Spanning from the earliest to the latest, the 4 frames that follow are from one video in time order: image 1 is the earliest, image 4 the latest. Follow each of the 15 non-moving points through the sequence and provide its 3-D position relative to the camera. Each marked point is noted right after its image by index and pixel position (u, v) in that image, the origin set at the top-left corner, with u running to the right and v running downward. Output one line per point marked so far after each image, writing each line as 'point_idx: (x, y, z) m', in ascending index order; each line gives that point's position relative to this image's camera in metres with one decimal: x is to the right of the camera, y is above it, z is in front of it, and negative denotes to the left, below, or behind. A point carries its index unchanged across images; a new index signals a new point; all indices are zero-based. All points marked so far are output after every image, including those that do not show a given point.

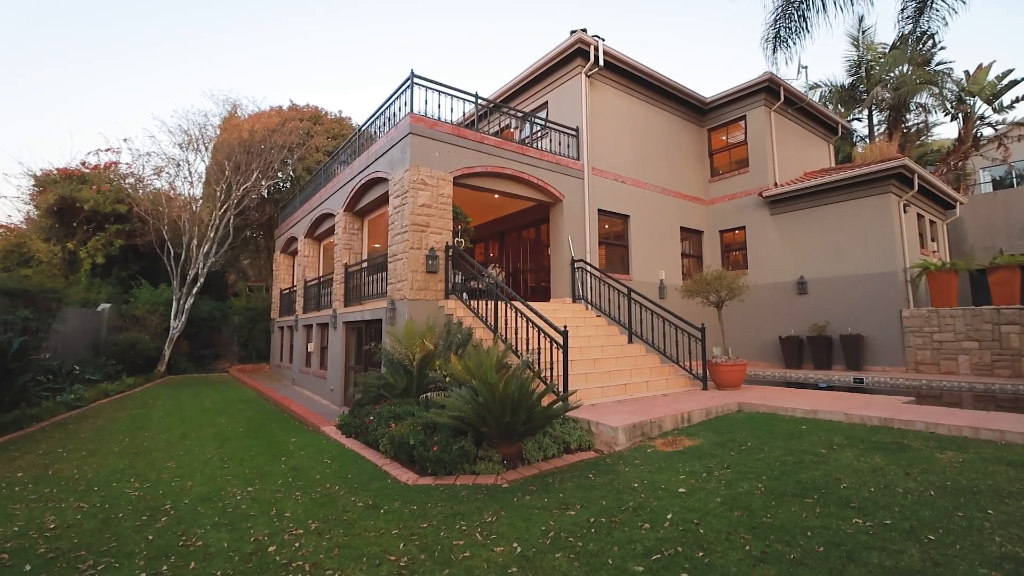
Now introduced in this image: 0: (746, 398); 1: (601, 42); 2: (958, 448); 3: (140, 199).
0: (+3.4, -1.6, +7.2) m
1: (+2.0, +5.5, +11.1) m
2: (+4.1, -1.5, +4.6) m
3: (-11.4, +2.7, +15.3) m
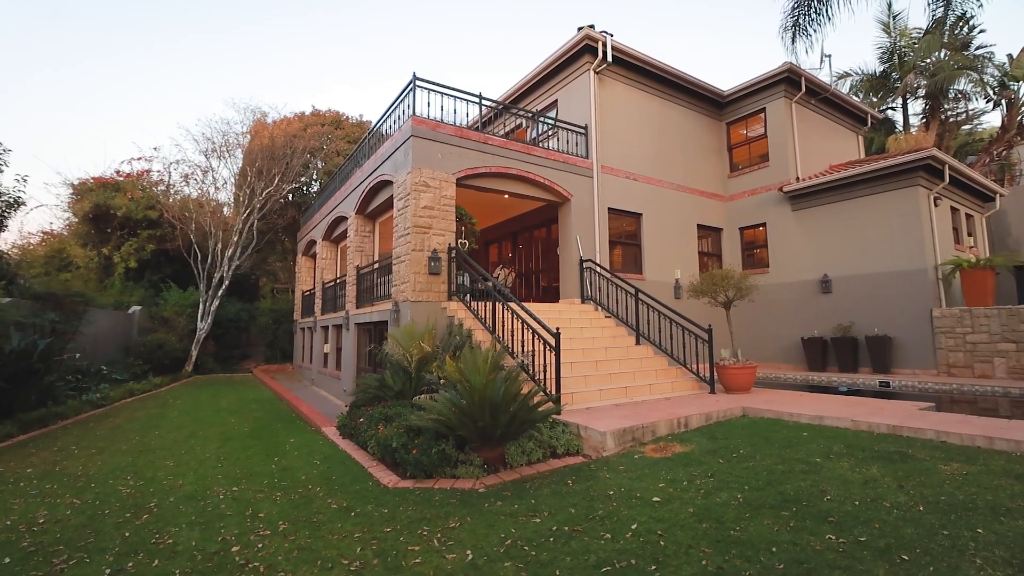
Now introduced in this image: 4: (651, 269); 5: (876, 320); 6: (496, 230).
0: (+3.4, -1.6, +7.0) m
1: (+2.1, +5.5, +10.9) m
2: (+3.9, -1.5, +4.2) m
3: (-10.9, +2.6, +15.9) m
4: (+3.2, +0.4, +11.5) m
5: (+7.6, -0.7, +10.4) m
6: (-0.5, +1.6, +14.1) m
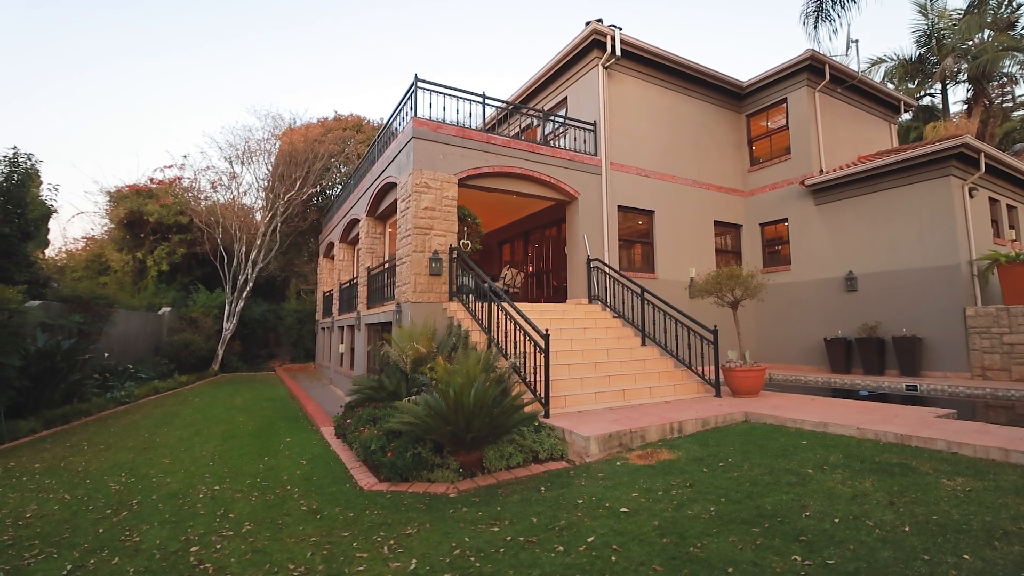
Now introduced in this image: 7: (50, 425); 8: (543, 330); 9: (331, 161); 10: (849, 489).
0: (+3.3, -1.6, +6.6) m
1: (+2.3, +5.5, +10.6) m
2: (+3.6, -1.5, +3.9) m
3: (-10.4, +2.6, +16.5) m
4: (+3.4, +0.5, +11.2) m
5: (+7.7, -0.6, +9.8) m
6: (-0.1, +1.6, +14.0) m
7: (-7.4, -2.2, +7.9) m
8: (+0.4, -0.5, +6.2) m
9: (-6.8, +4.8, +18.7) m
10: (+2.5, -1.5, +3.8) m
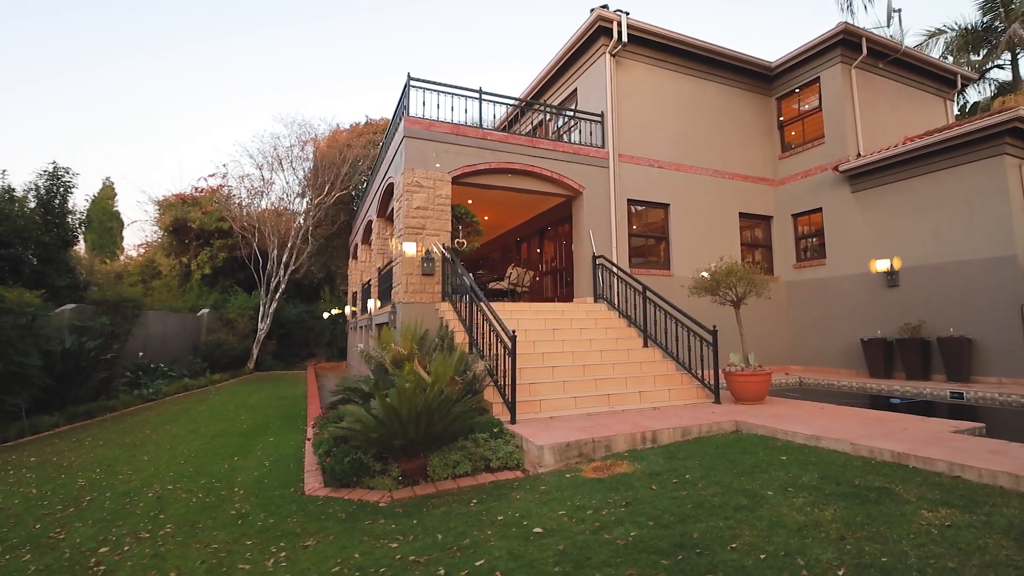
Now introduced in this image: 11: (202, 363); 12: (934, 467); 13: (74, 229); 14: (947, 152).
0: (+3.0, -1.5, +6.0) m
1: (+2.3, +5.5, +10.1) m
2: (+3.0, -1.4, +3.3) m
3: (-9.7, +2.5, +17.3) m
4: (+3.6, +0.5, +10.6) m
5: (+7.7, -0.5, +8.7) m
6: (+0.4, +1.7, +13.7) m
7: (-7.5, -2.2, +8.4) m
8: (0.0, -0.5, +5.9) m
9: (-5.8, +4.7, +19.1) m
10: (+1.9, -1.5, +3.2) m
11: (-9.0, -2.2, +14.5) m
12: (+3.3, -1.4, +3.9) m
13: (-9.9, +1.3, +11.2) m
14: (+7.8, +2.4, +8.9) m
